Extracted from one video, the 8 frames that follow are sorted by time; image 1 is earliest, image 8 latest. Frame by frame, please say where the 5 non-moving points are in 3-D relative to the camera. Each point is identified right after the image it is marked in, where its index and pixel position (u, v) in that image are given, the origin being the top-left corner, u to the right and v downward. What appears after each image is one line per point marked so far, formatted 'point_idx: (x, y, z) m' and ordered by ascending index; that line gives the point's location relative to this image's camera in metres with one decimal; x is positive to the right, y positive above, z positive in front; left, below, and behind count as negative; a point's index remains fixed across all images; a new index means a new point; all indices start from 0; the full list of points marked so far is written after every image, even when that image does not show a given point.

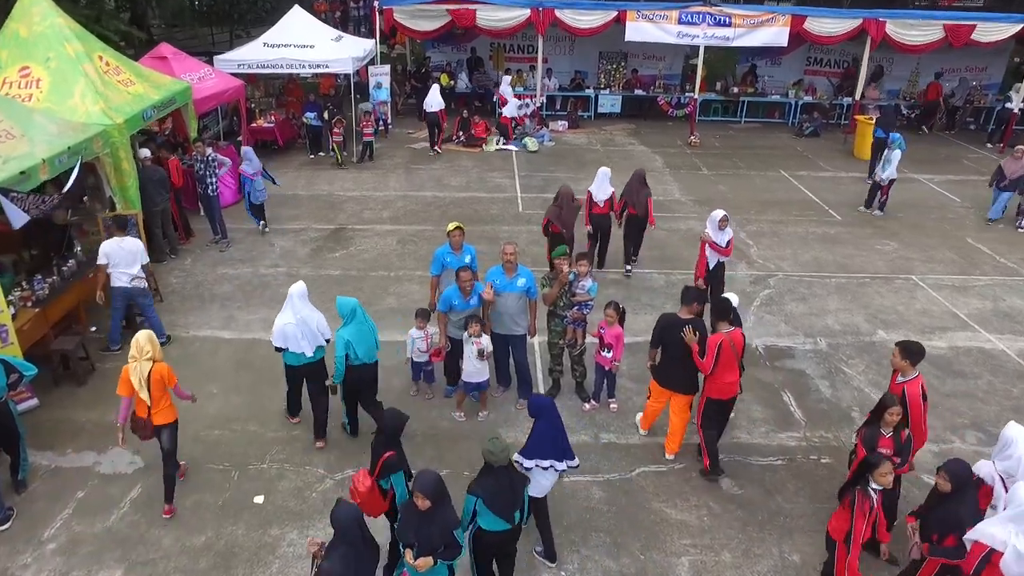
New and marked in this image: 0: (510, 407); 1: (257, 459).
0: (0.0, -1.3, +7.2) m
1: (-2.5, -1.7, +6.5) m
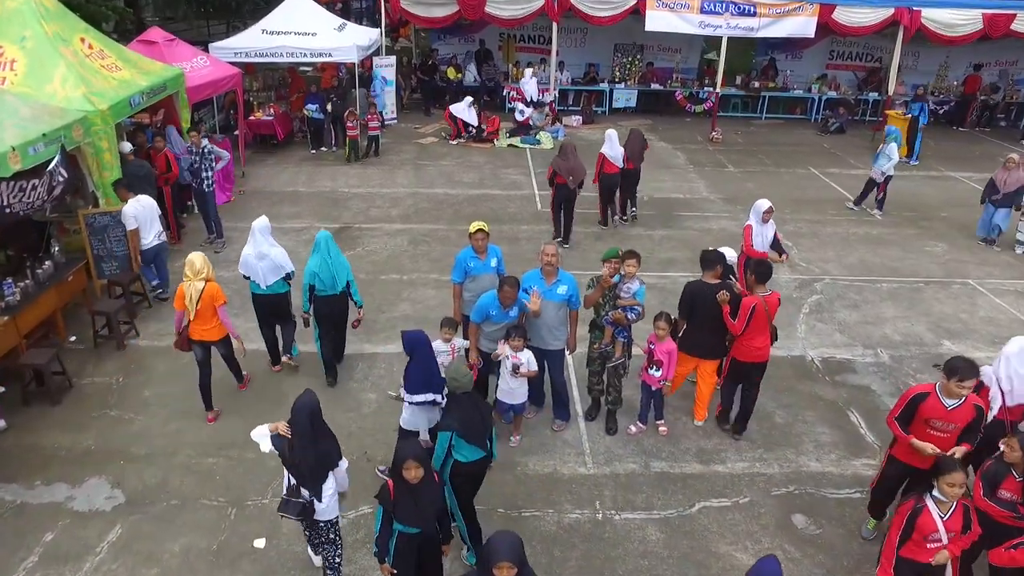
0: (+0.3, -1.4, +6.3) m
1: (-2.2, -1.8, +5.6) m
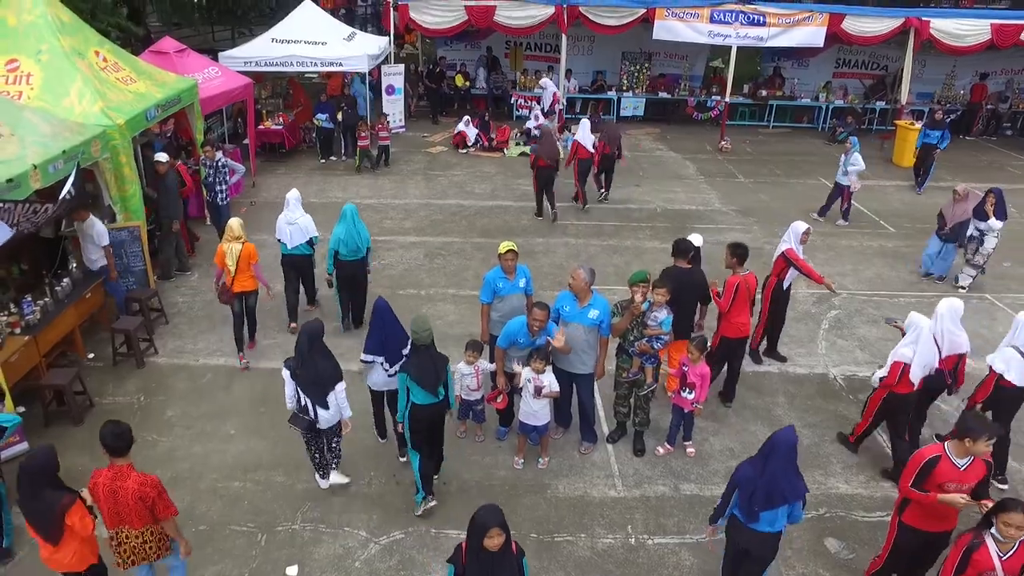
0: (+0.6, -1.6, +6.3) m
1: (-1.9, -2.0, +5.5) m
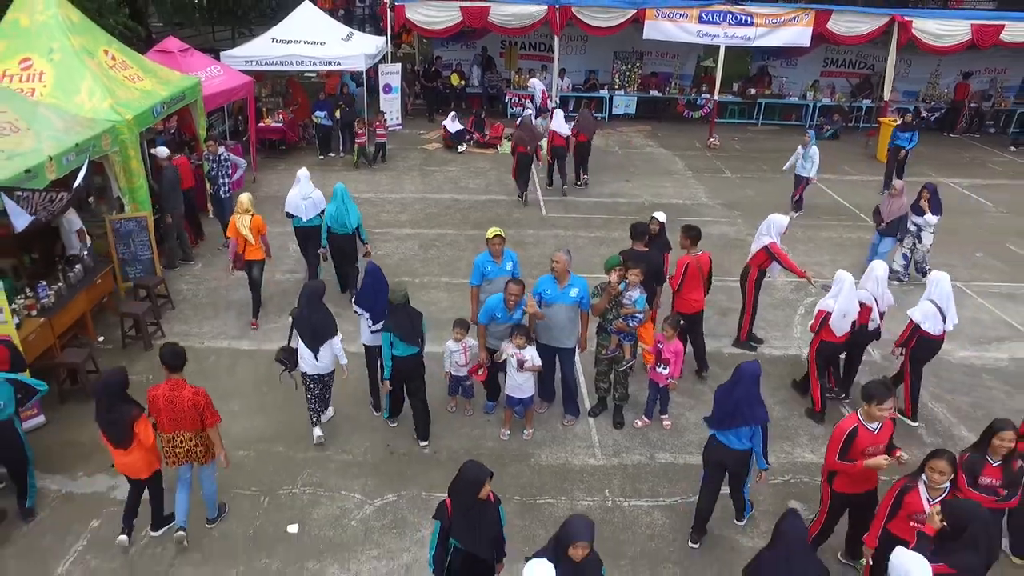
0: (+0.5, -1.4, +6.7) m
1: (-2.0, -1.8, +5.9) m
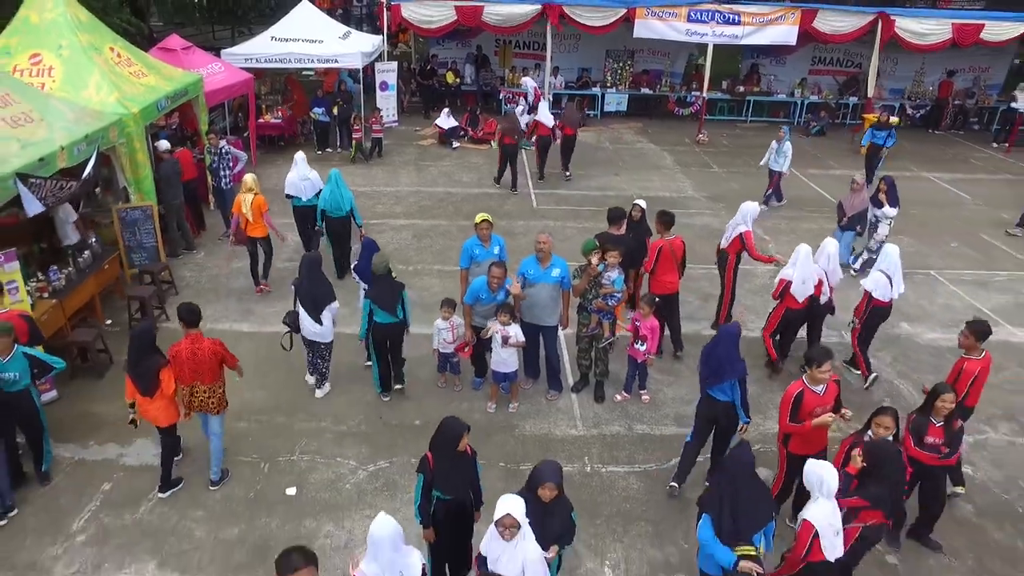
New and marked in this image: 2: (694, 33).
0: (+0.3, -1.2, +7.1) m
1: (-2.2, -1.6, +6.3) m
2: (+4.6, +6.4, +16.4) m
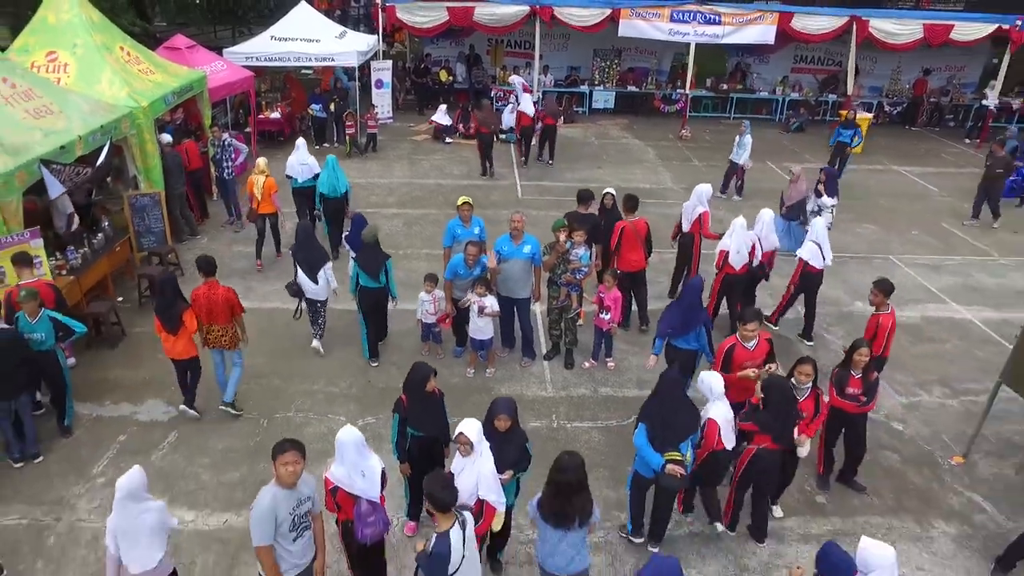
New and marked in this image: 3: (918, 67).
0: (0.0, -0.9, +7.8) m
1: (-2.5, -1.3, +7.0) m
2: (+4.3, +6.7, +17.1) m
3: (+12.3, +6.7, +19.7) m
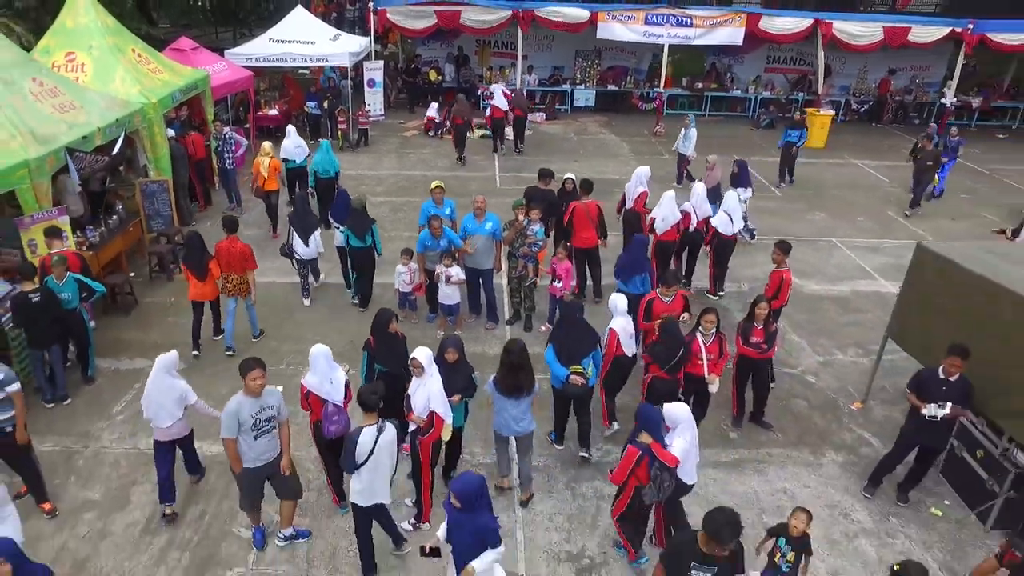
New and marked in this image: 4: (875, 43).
0: (-0.4, -0.6, +8.9) m
1: (-2.9, -0.9, +8.1) m
2: (+3.9, +7.1, +18.2) m
3: (+11.9, +7.1, +20.8) m
4: (+10.5, +7.0, +18.7) m
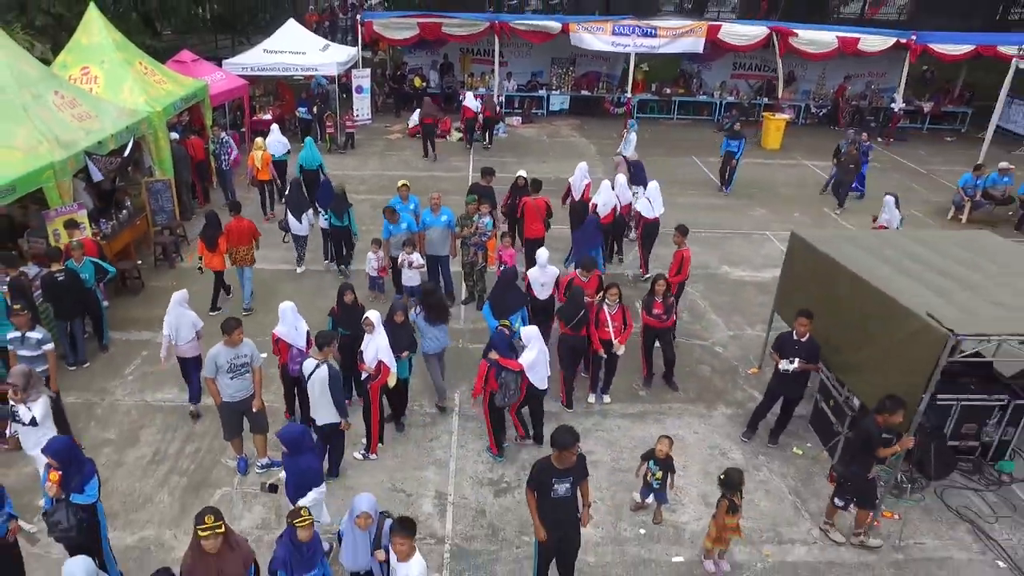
0: (-1.1, -0.3, +10.3) m
1: (-3.6, -0.7, +9.5) m
2: (+3.2, +7.3, +19.6) m
3: (+11.2, +7.3, +22.1) m
4: (+9.8, +7.3, +20.1) m
